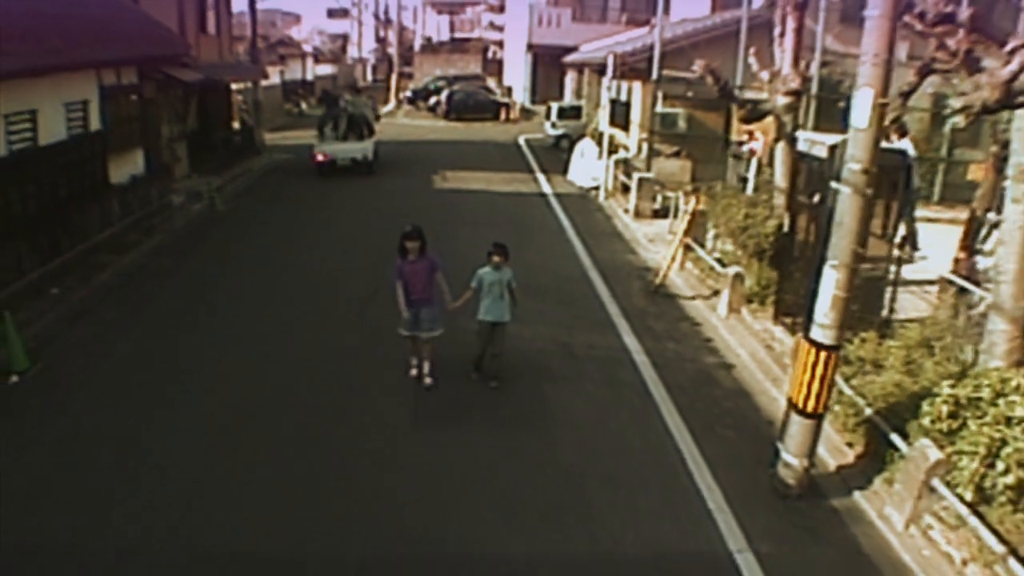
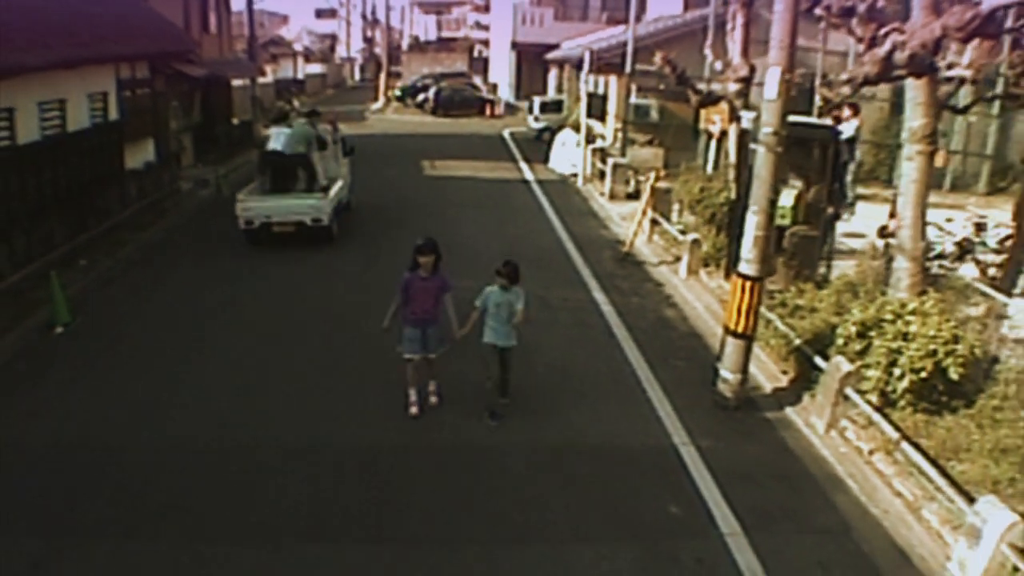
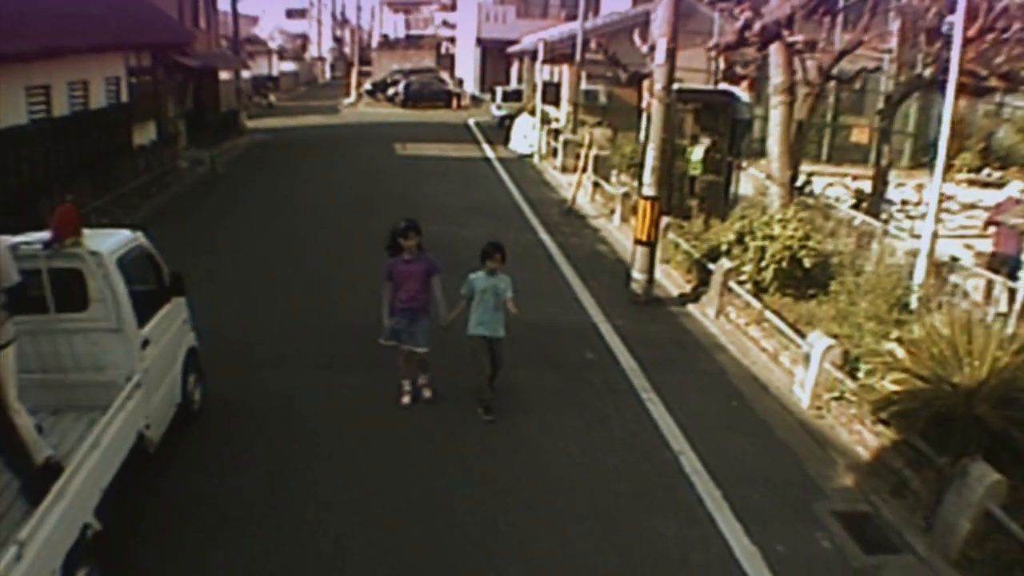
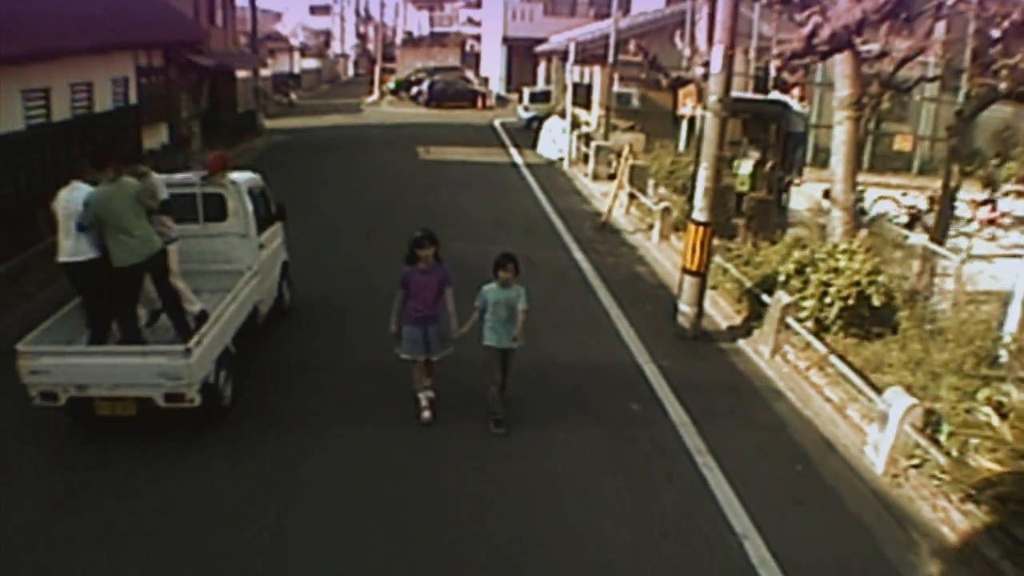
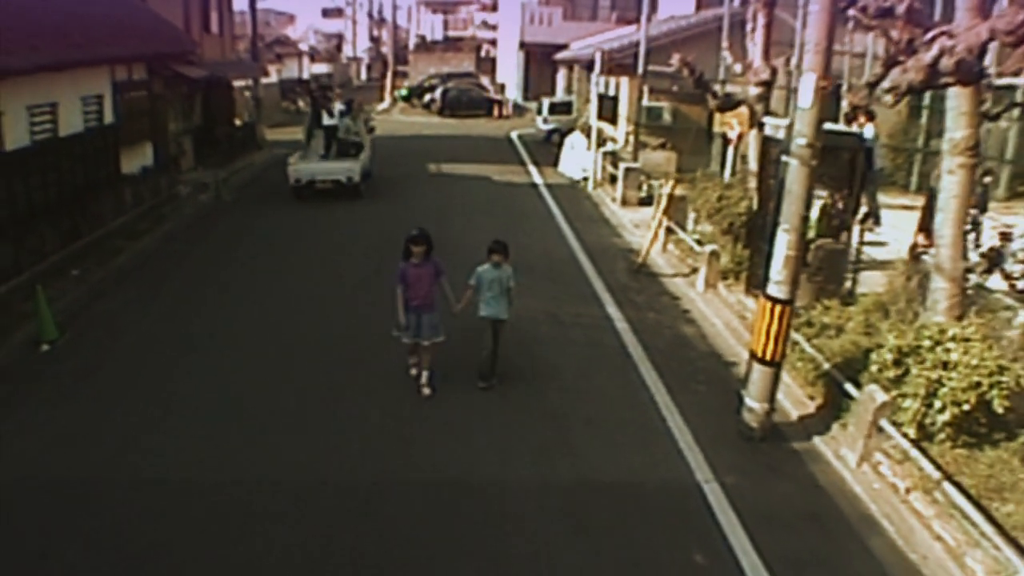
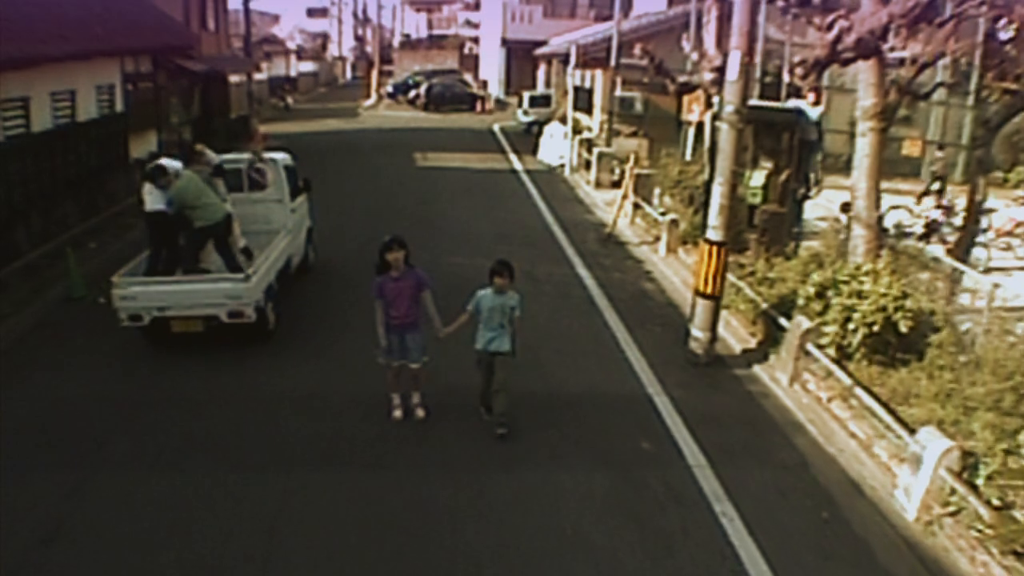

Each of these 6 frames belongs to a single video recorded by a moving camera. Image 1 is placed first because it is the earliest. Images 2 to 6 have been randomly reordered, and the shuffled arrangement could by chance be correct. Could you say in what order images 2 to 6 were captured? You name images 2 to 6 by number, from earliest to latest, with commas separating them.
5, 2, 6, 4, 3
